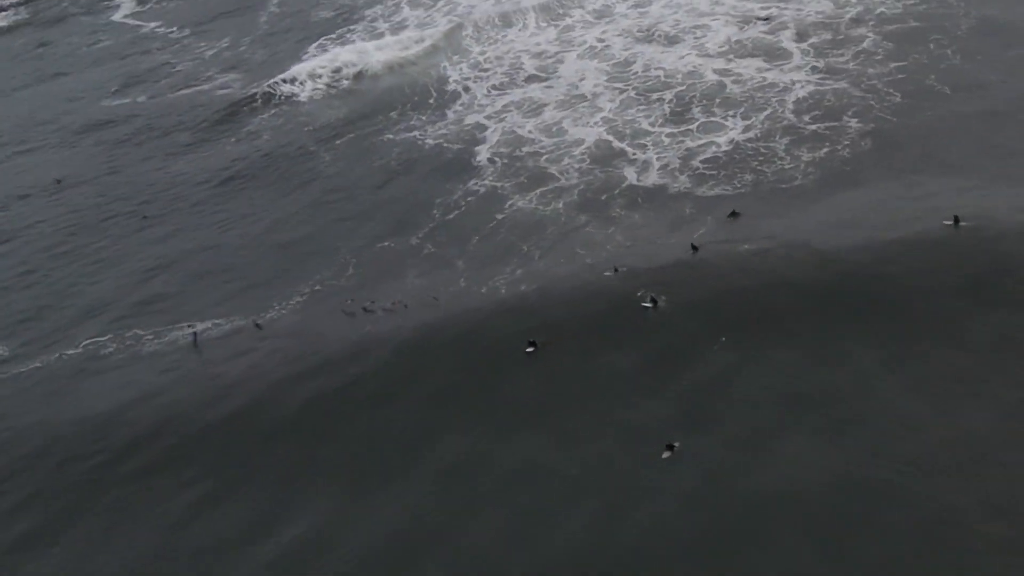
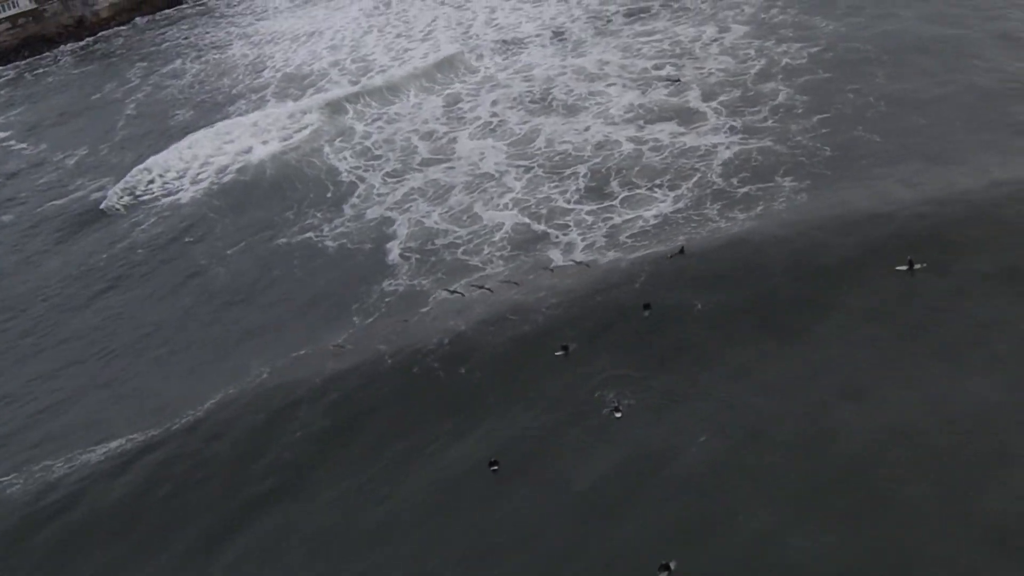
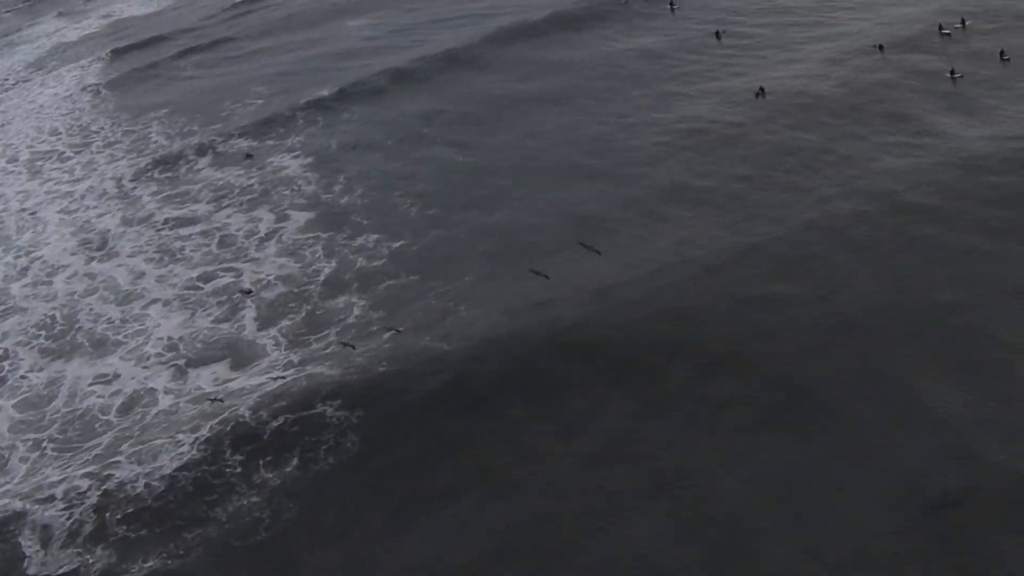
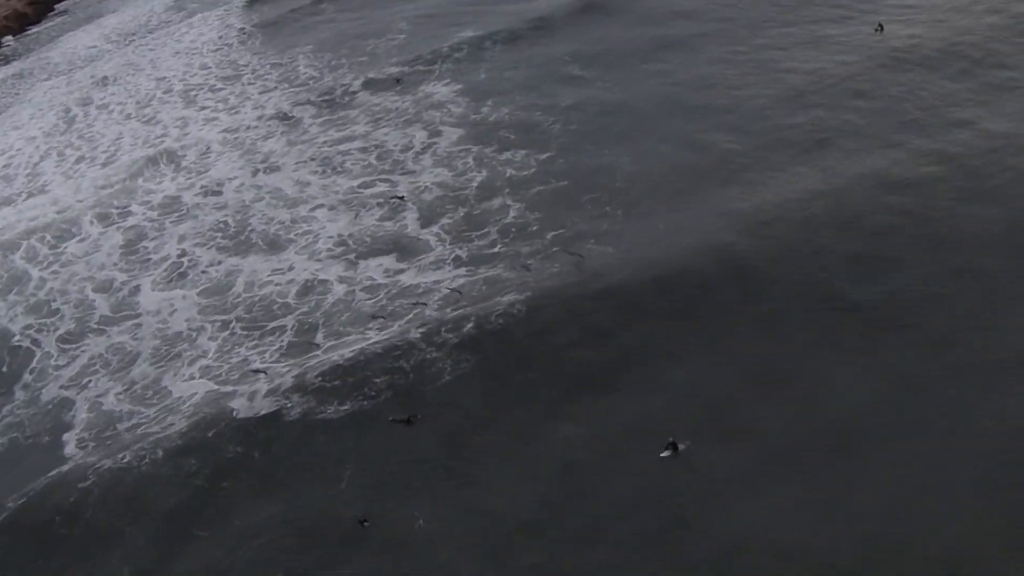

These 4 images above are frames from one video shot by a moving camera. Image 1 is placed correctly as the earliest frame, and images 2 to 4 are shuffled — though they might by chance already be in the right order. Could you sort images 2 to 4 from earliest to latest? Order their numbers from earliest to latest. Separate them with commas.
2, 4, 3
